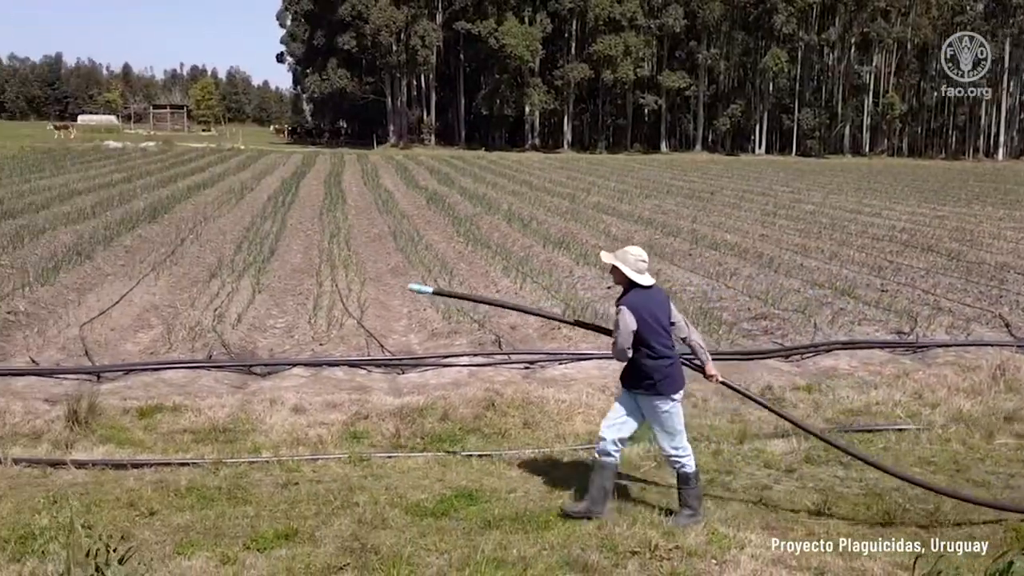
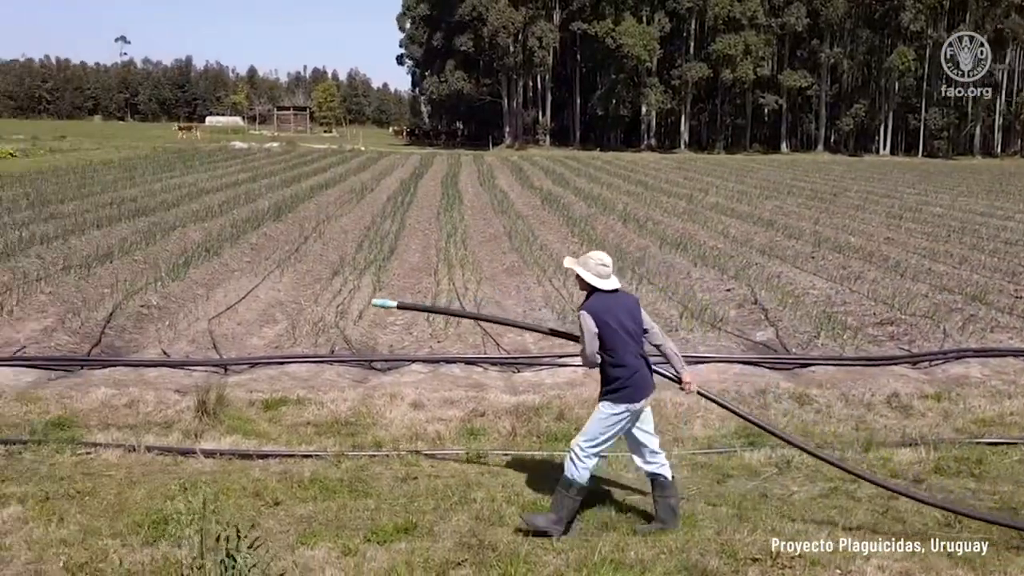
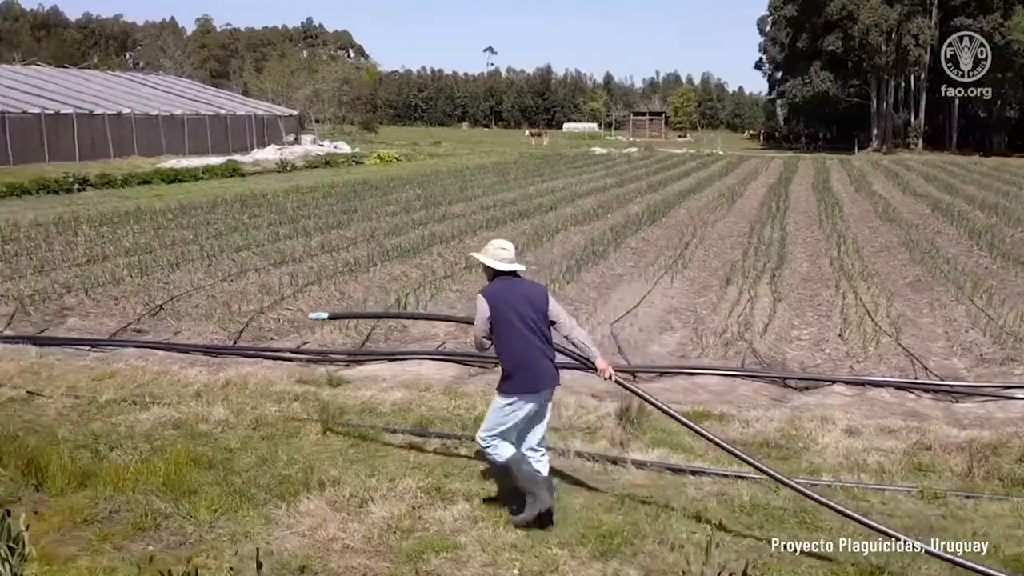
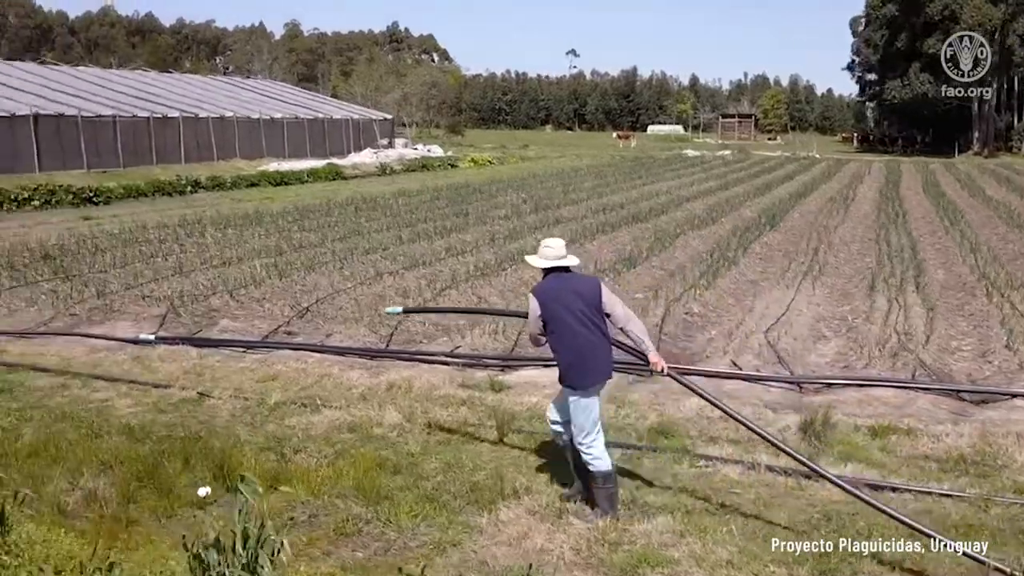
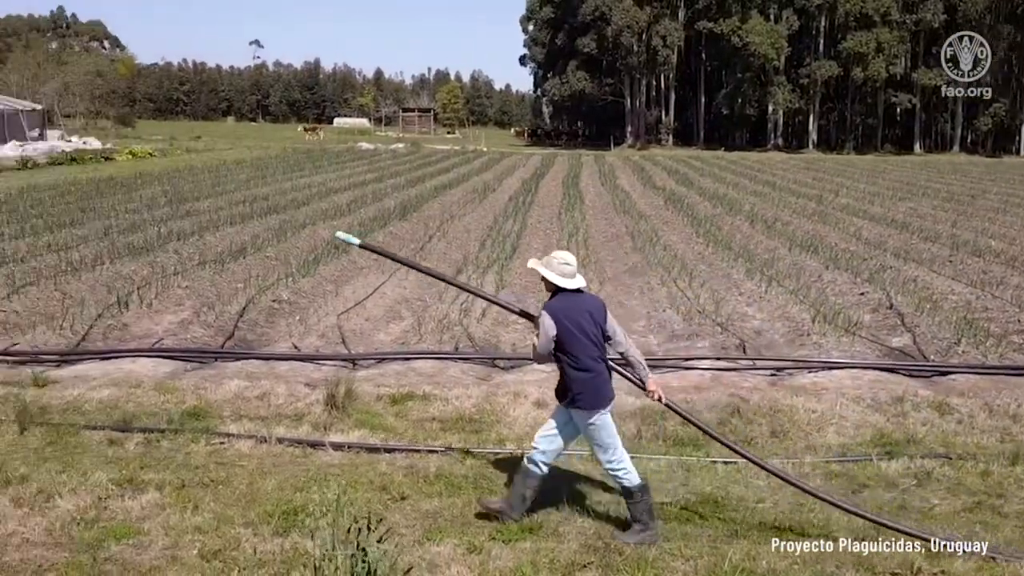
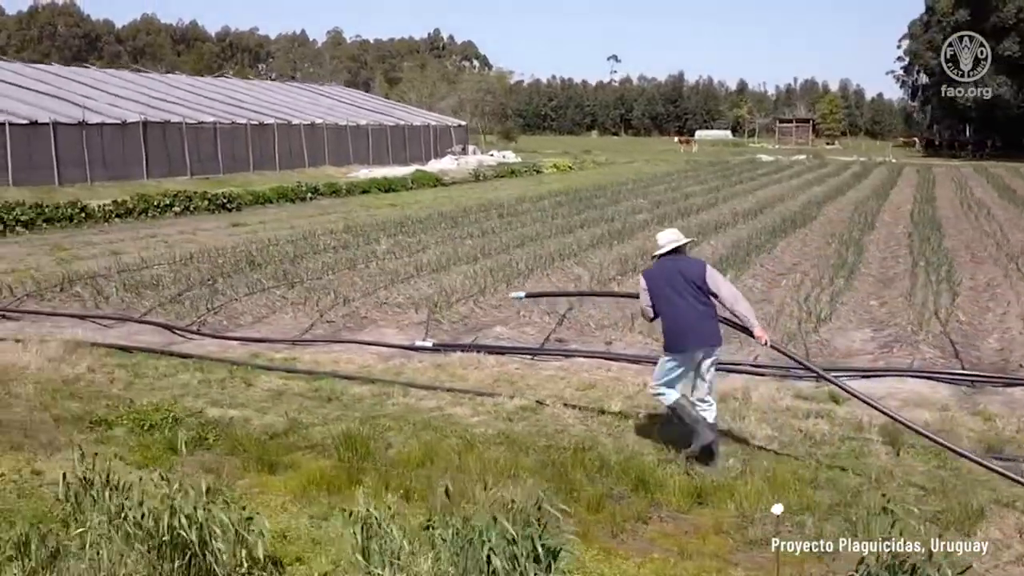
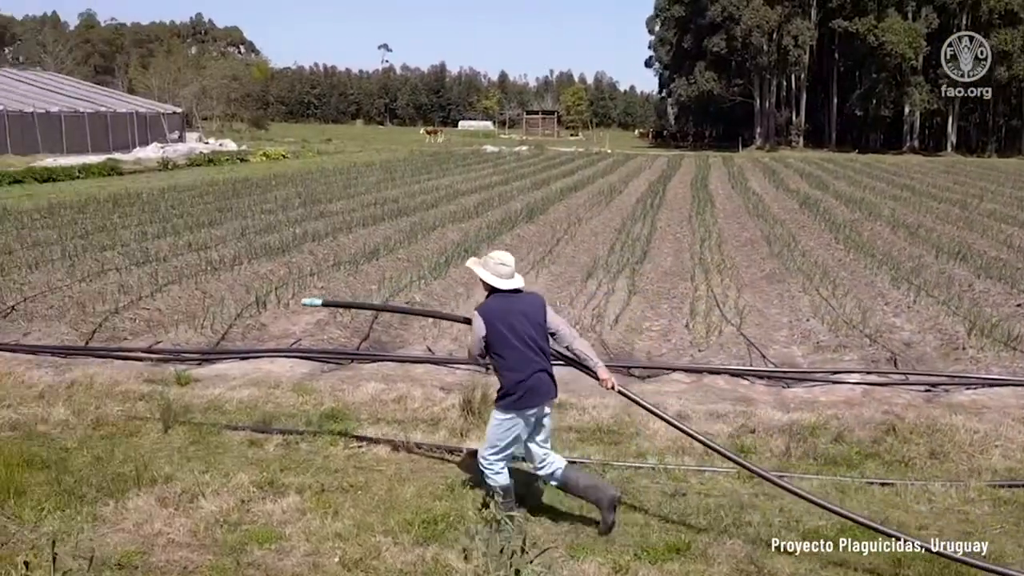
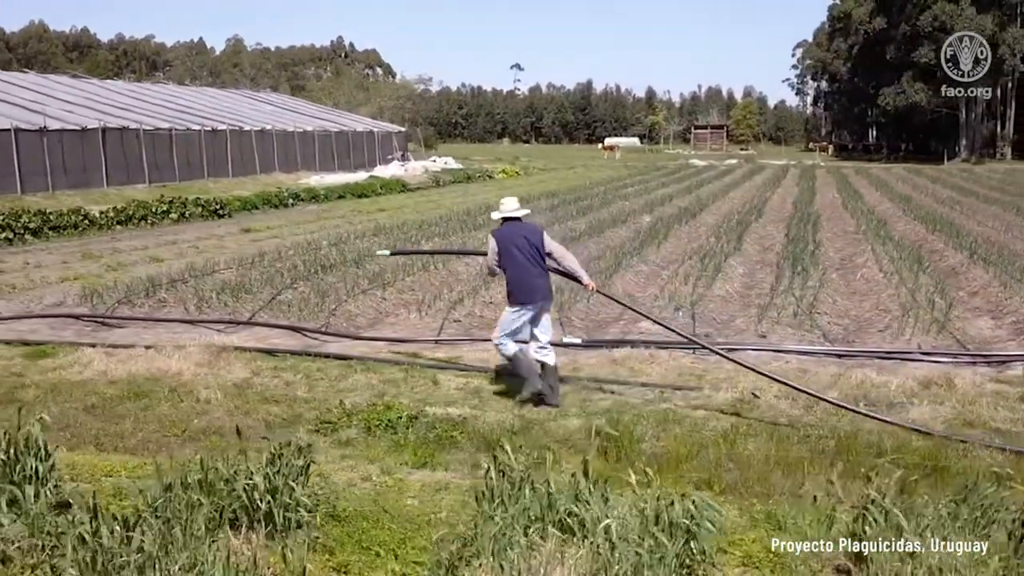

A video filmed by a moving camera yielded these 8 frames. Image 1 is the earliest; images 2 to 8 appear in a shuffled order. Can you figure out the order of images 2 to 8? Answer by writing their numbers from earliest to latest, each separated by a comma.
2, 5, 7, 3, 4, 6, 8
